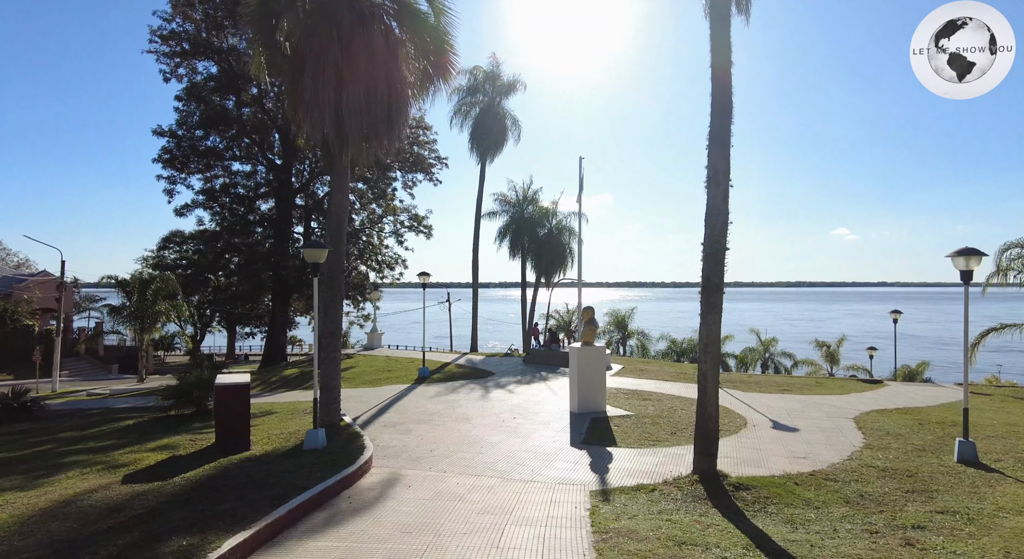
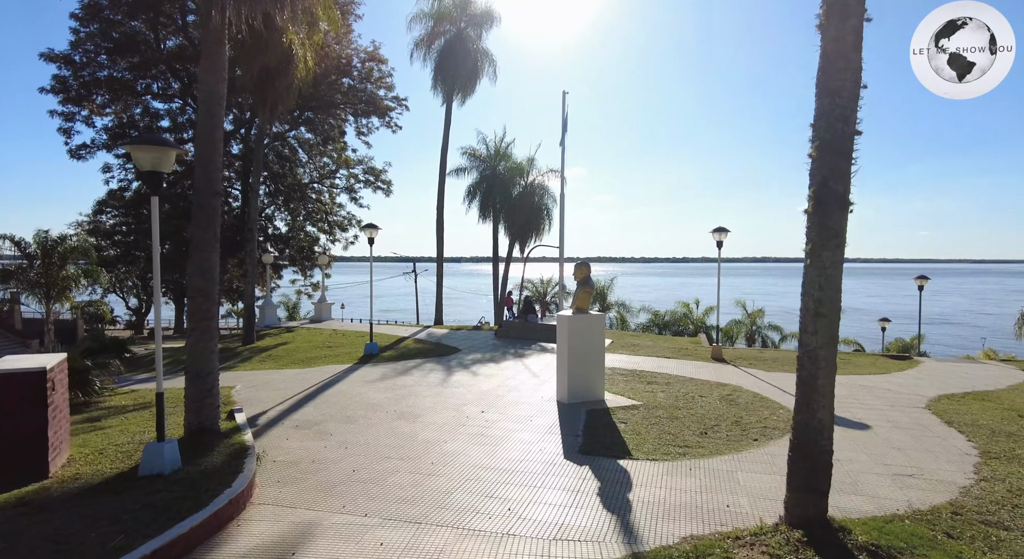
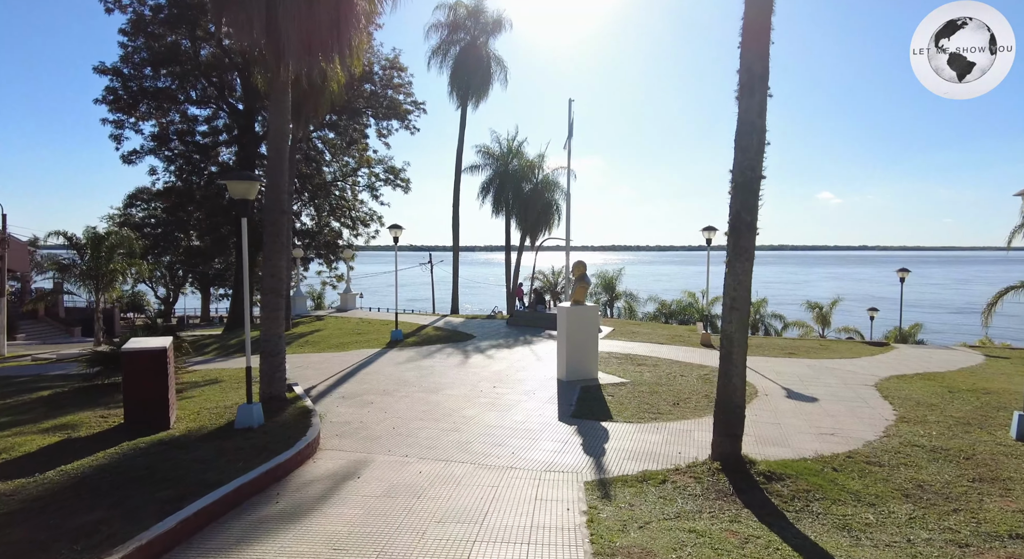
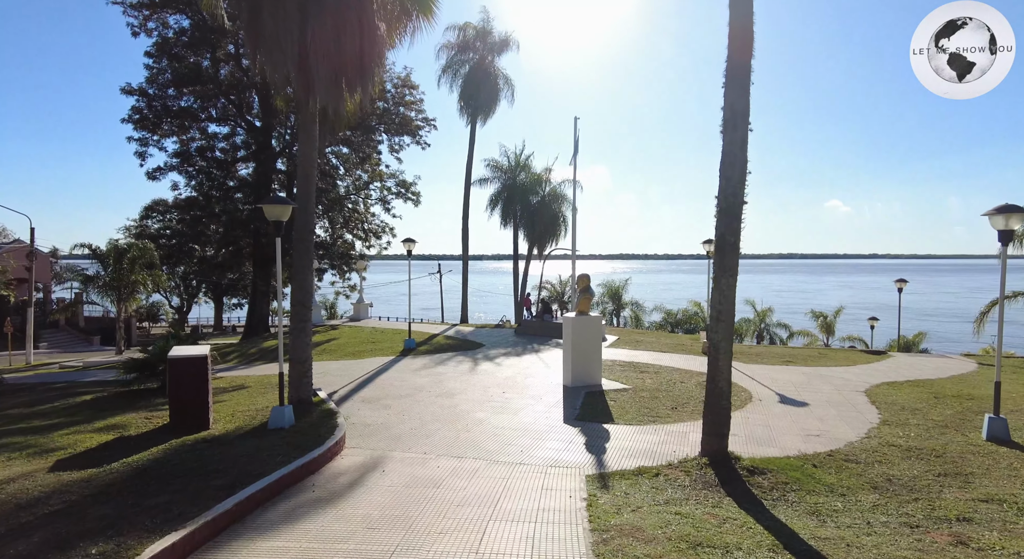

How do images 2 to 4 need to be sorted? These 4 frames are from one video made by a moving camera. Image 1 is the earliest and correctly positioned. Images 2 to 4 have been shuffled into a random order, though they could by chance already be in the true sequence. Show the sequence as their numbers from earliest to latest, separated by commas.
4, 3, 2
